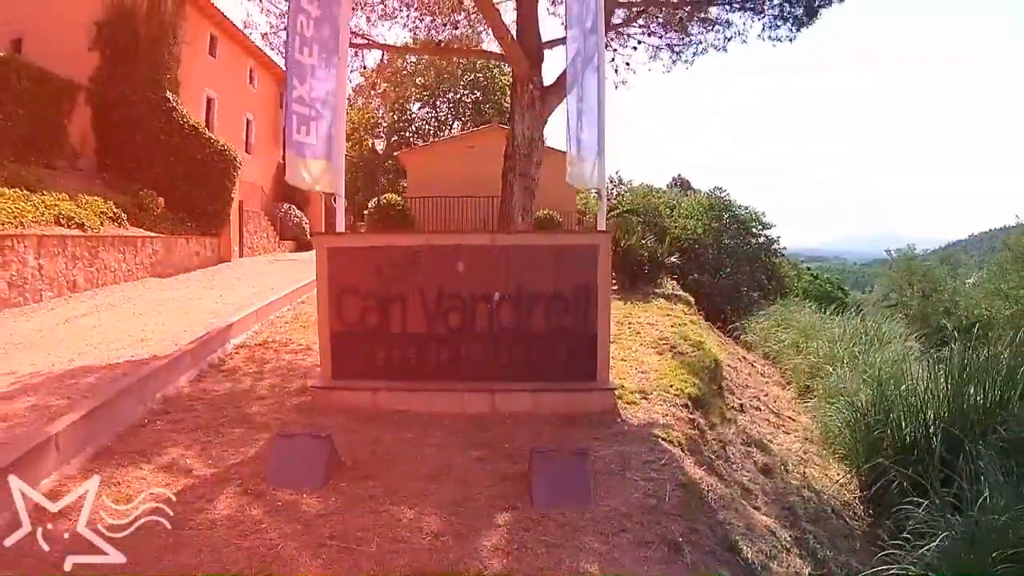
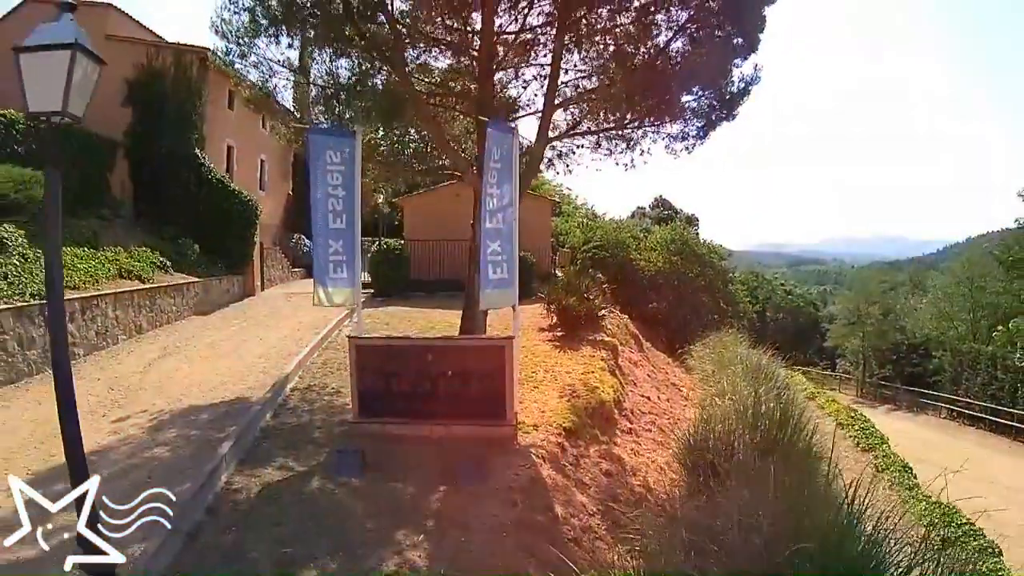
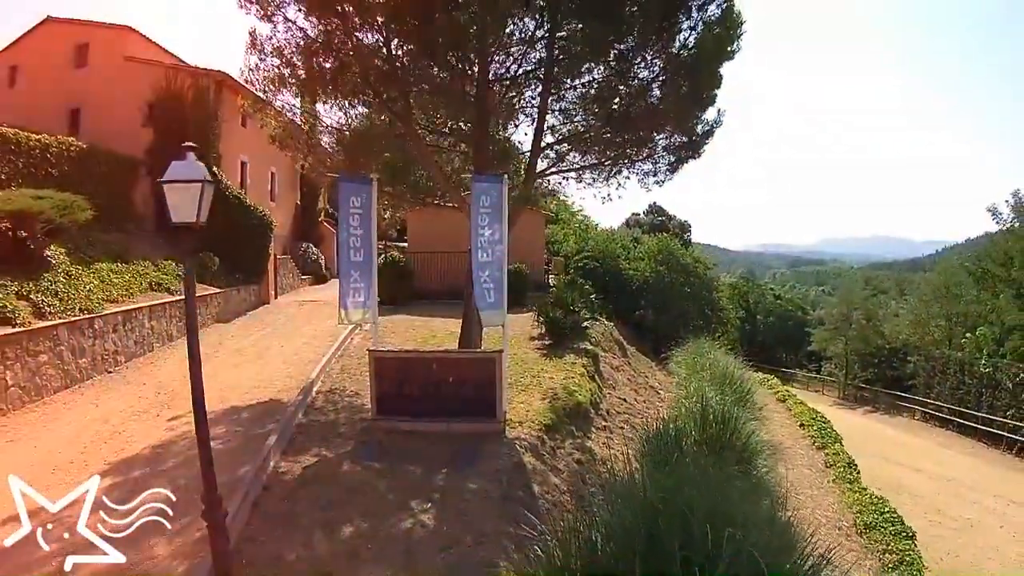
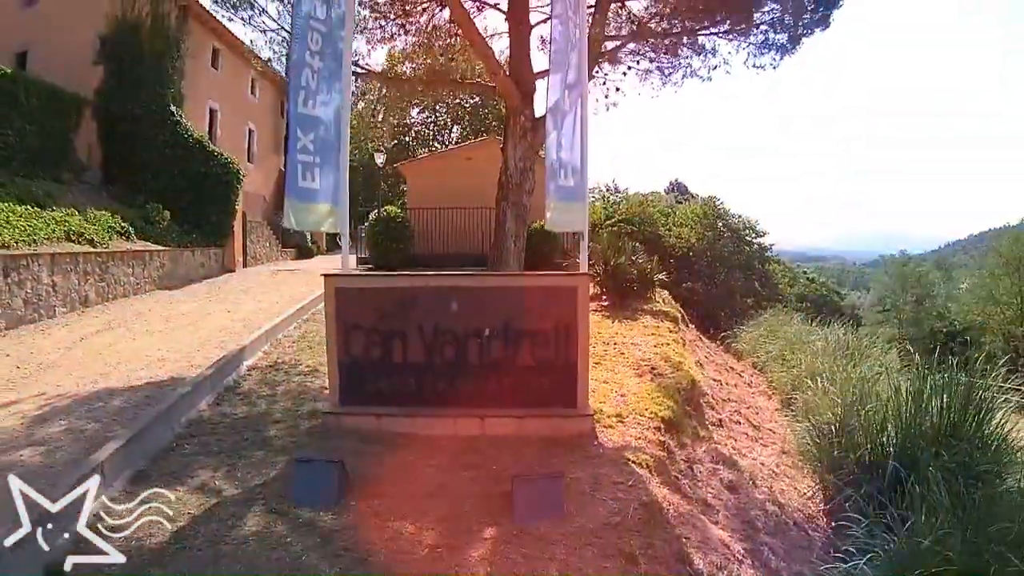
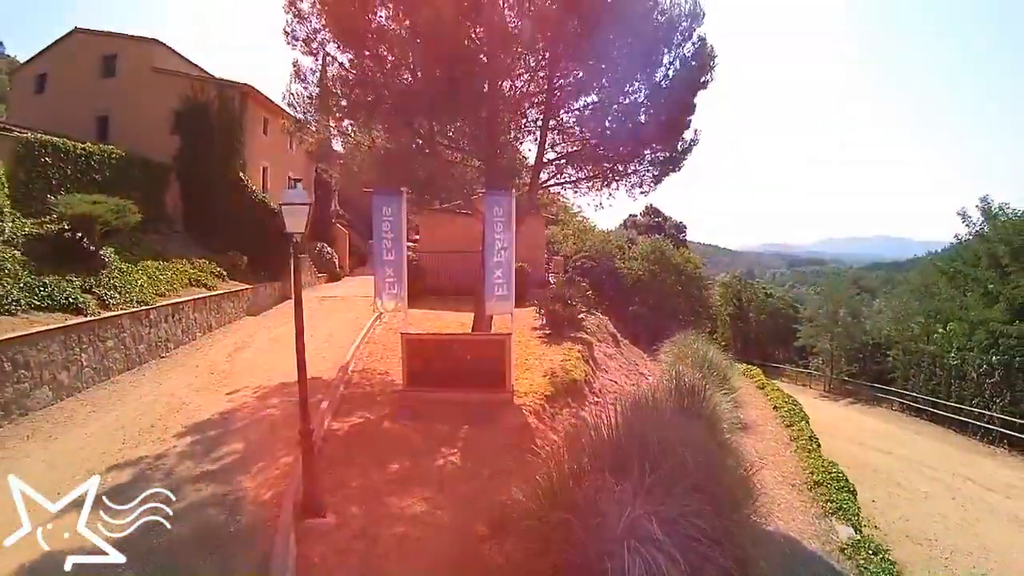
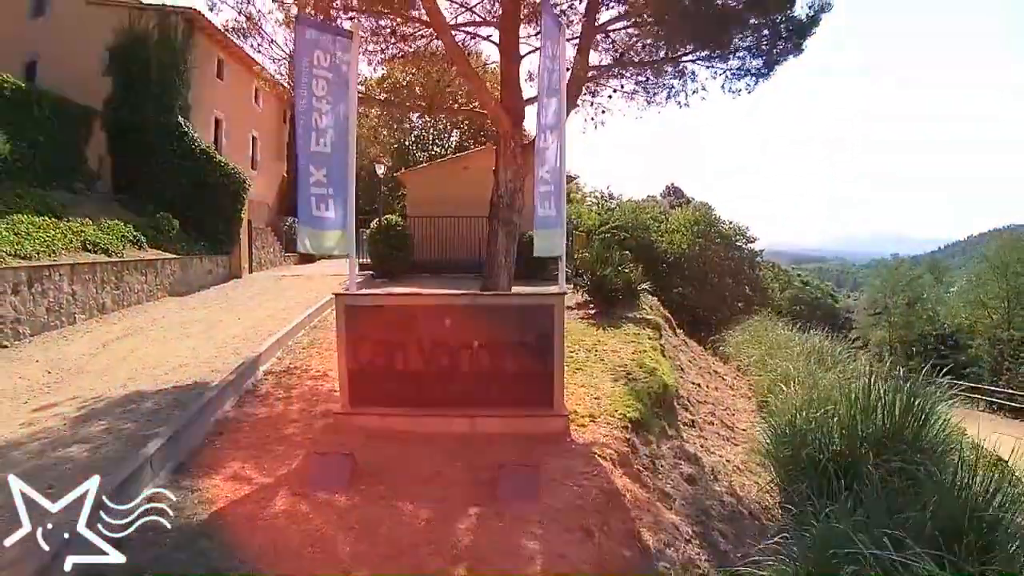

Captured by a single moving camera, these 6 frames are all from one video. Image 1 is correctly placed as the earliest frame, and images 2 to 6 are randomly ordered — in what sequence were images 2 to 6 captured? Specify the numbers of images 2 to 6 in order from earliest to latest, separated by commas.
4, 6, 2, 3, 5
